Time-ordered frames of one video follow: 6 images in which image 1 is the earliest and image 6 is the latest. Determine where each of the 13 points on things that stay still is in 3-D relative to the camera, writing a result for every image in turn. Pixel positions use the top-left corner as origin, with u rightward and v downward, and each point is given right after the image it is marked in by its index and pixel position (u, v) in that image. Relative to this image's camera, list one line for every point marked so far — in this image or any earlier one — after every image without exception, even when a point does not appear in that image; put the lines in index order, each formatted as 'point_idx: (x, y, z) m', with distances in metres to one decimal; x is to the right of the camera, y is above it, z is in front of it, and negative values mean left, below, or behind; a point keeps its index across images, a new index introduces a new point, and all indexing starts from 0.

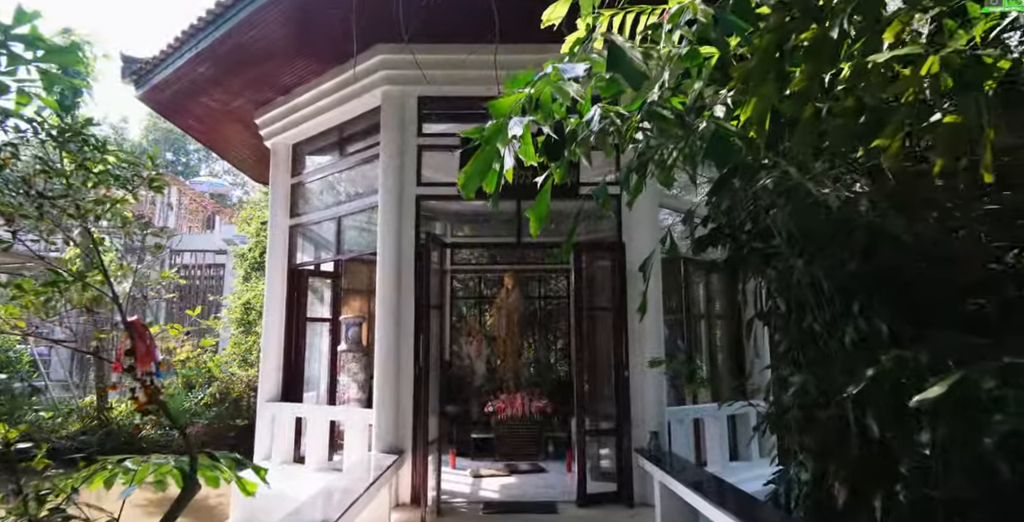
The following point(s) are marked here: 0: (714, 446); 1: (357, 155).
0: (+1.6, -1.4, +4.4) m
1: (-1.4, +1.0, +5.1) m
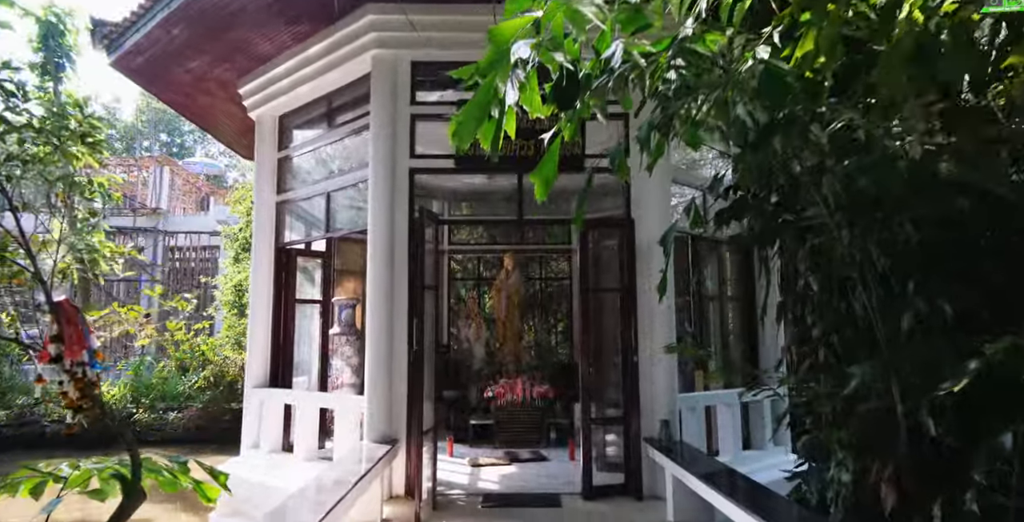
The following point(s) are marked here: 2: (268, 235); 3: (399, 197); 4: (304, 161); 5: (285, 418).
0: (+1.6, -1.3, +4.1) m
1: (-1.4, +1.2, +4.7) m
2: (-2.3, +0.2, +5.1) m
3: (-0.9, +0.5, +4.2) m
4: (-1.9, +0.9, +5.1) m
5: (-2.0, -1.4, +4.7) m
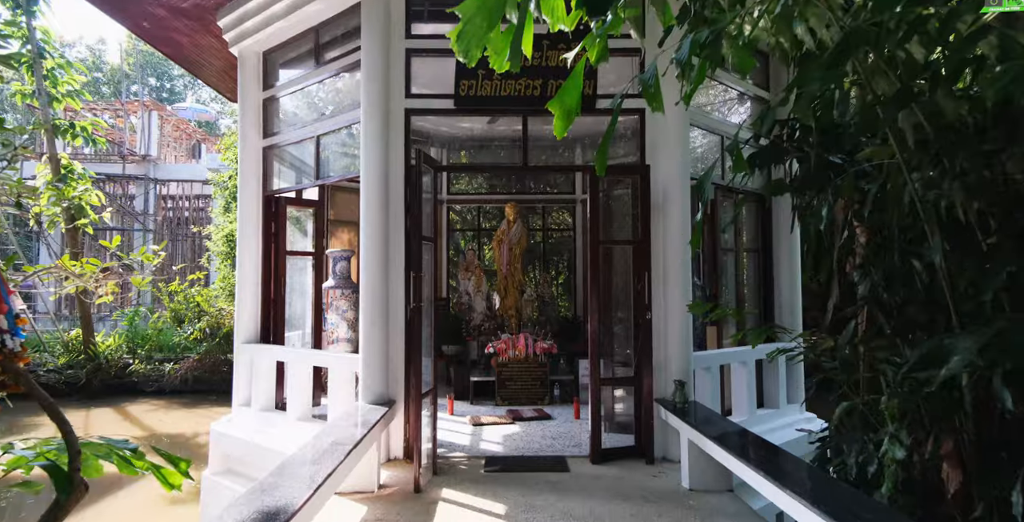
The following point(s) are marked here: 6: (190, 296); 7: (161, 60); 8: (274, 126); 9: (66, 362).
0: (+1.7, -0.9, +3.9) m
1: (-1.4, +1.6, +4.3) m
2: (-2.3, +0.7, +4.8) m
3: (-0.8, +0.8, +3.8) m
4: (-1.9, +1.4, +4.7) m
5: (-2.0, -1.0, +4.6) m
6: (-6.9, -0.8, +11.6) m
7: (-11.7, +6.7, +18.3) m
8: (-2.1, +1.2, +4.8) m
9: (-8.7, -2.0, +10.6) m
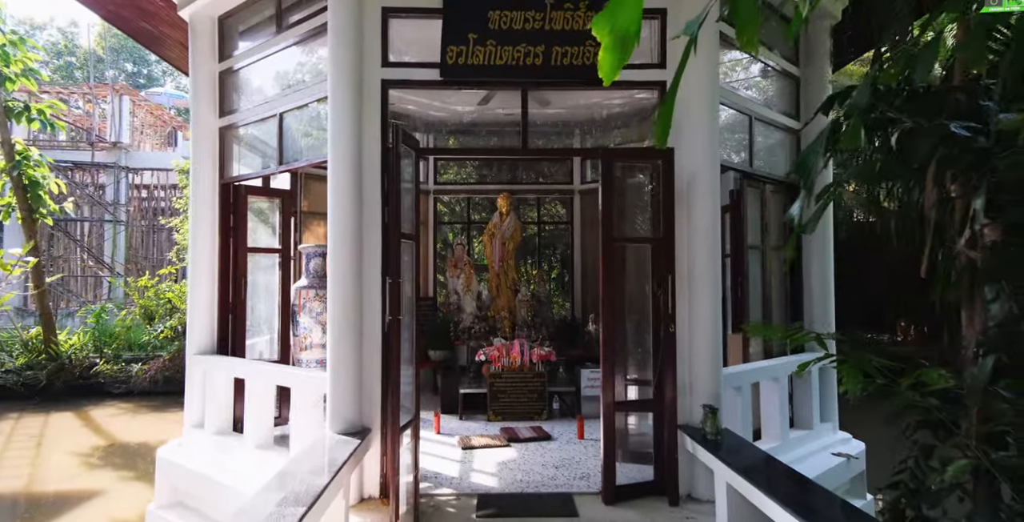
0: (+1.6, -0.9, +3.4) m
1: (-1.4, +1.6, +3.7) m
2: (-2.3, +0.7, +4.1) m
3: (-0.8, +0.8, +3.2) m
4: (-1.9, +1.4, +4.1) m
5: (-2.0, -0.9, +3.9) m
6: (-7.0, -0.6, +10.9) m
7: (-12.0, +6.9, +17.4) m
8: (-2.1, +1.2, +4.2) m
9: (-8.8, -1.8, +9.9) m
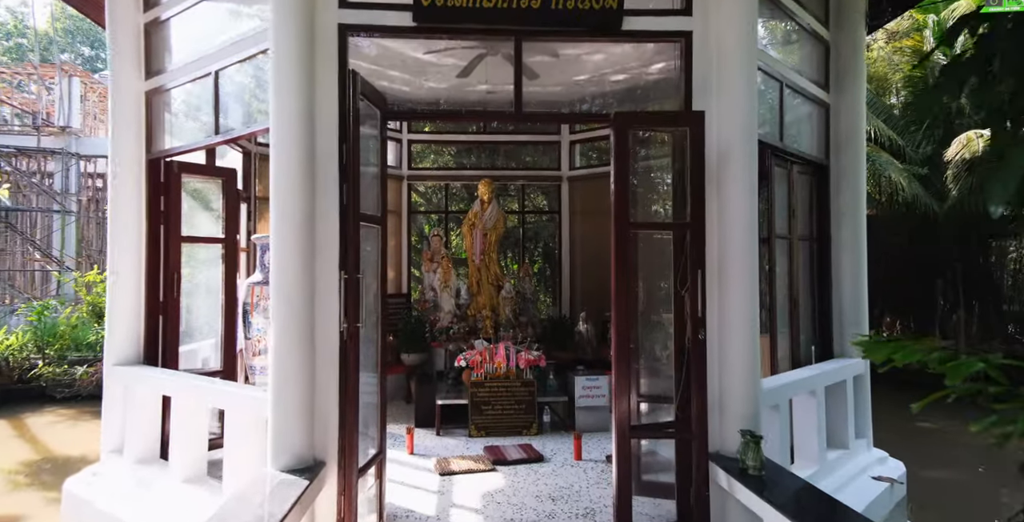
0: (+1.6, -0.9, +2.9) m
1: (-1.5, +1.6, +3.0) m
2: (-2.4, +0.8, +3.4) m
3: (-0.9, +0.9, +2.6) m
4: (-2.0, +1.4, +3.4) m
5: (-2.1, -0.9, +3.3) m
6: (-7.4, -0.5, +10.0) m
7: (-12.6, +7.1, +16.2) m
8: (-2.2, +1.3, +3.5) m
9: (-9.2, -1.7, +8.9) m
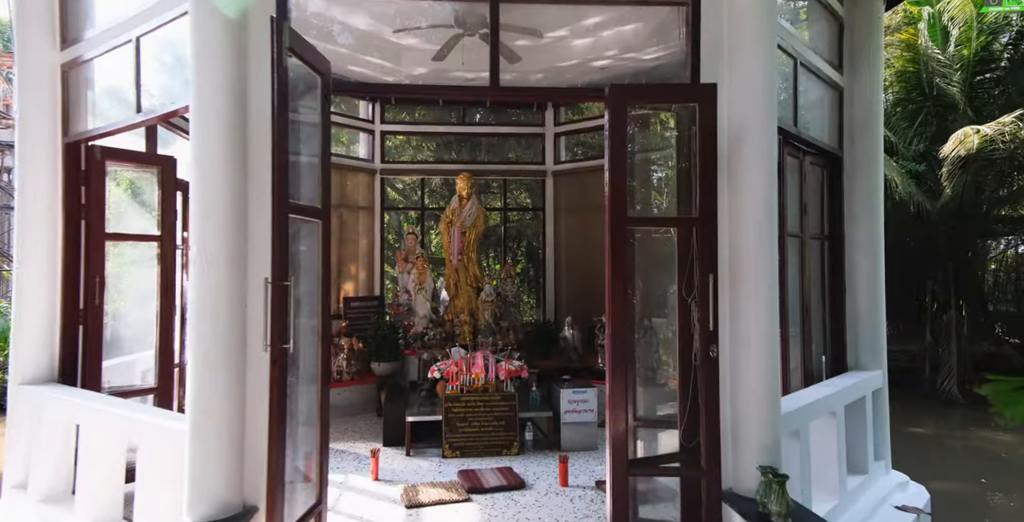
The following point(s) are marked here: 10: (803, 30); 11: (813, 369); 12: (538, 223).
0: (+1.5, -0.9, +2.5) m
1: (-1.6, +1.6, +2.5) m
2: (-2.5, +0.8, +2.9) m
3: (-1.0, +0.9, +2.1) m
4: (-2.2, +1.4, +2.9) m
5: (-2.2, -0.9, +2.8) m
6: (-7.7, -0.5, +9.4) m
7: (-13.1, +7.1, +15.4) m
8: (-2.4, +1.3, +3.0) m
9: (-9.4, -1.7, +8.2) m
10: (+1.5, +1.2, +2.9) m
11: (+1.7, -0.6, +3.0) m
12: (+0.3, +0.5, +6.4) m
